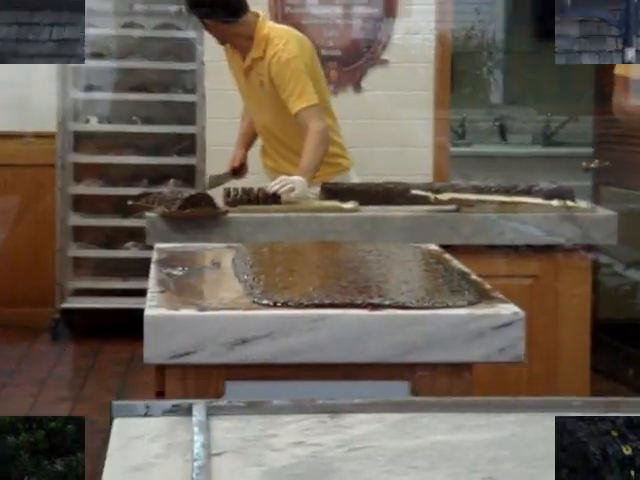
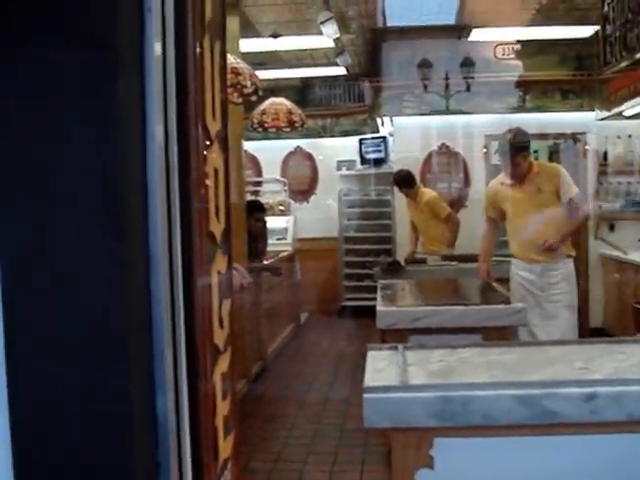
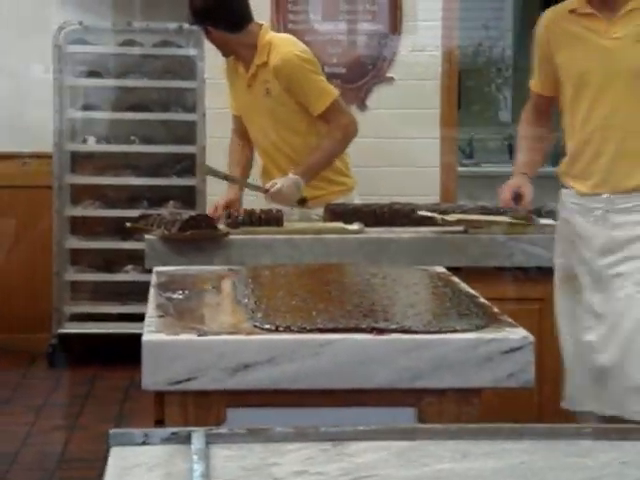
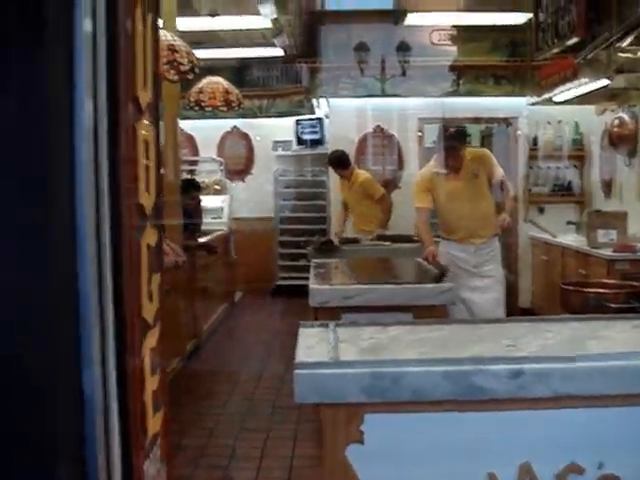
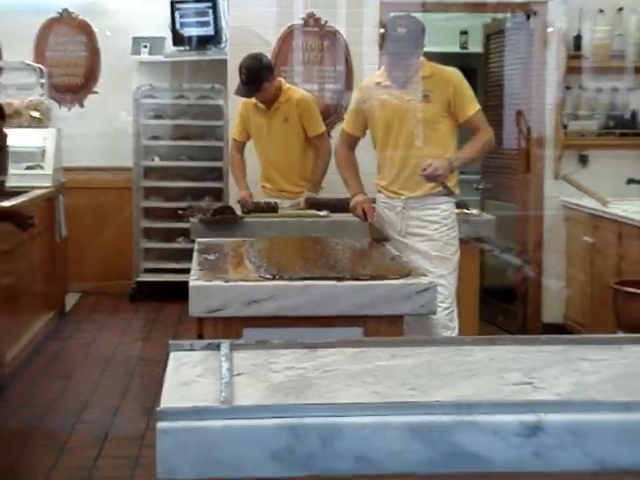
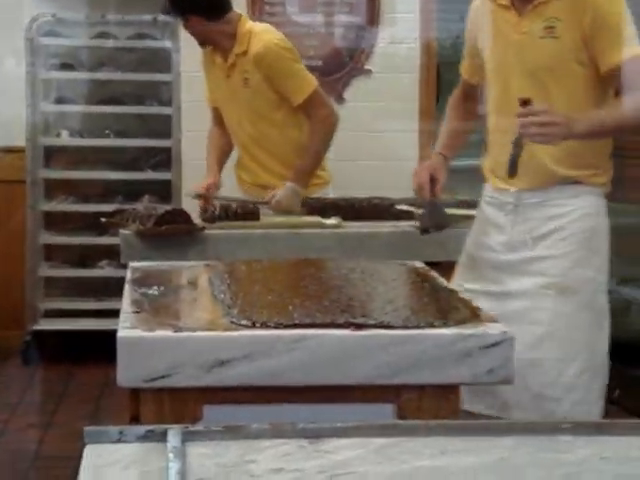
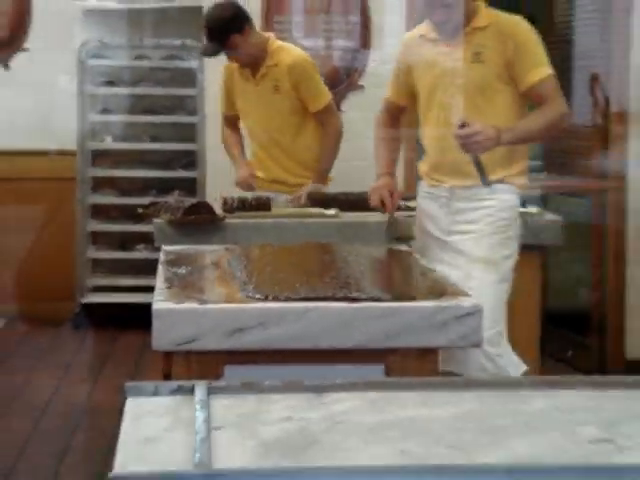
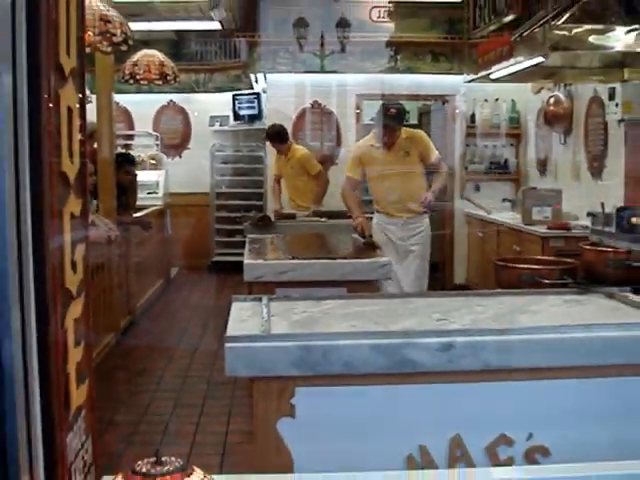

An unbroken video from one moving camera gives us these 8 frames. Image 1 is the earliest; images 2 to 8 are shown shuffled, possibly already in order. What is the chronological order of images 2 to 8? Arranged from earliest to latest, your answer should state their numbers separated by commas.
3, 6, 7, 5, 8, 4, 2
